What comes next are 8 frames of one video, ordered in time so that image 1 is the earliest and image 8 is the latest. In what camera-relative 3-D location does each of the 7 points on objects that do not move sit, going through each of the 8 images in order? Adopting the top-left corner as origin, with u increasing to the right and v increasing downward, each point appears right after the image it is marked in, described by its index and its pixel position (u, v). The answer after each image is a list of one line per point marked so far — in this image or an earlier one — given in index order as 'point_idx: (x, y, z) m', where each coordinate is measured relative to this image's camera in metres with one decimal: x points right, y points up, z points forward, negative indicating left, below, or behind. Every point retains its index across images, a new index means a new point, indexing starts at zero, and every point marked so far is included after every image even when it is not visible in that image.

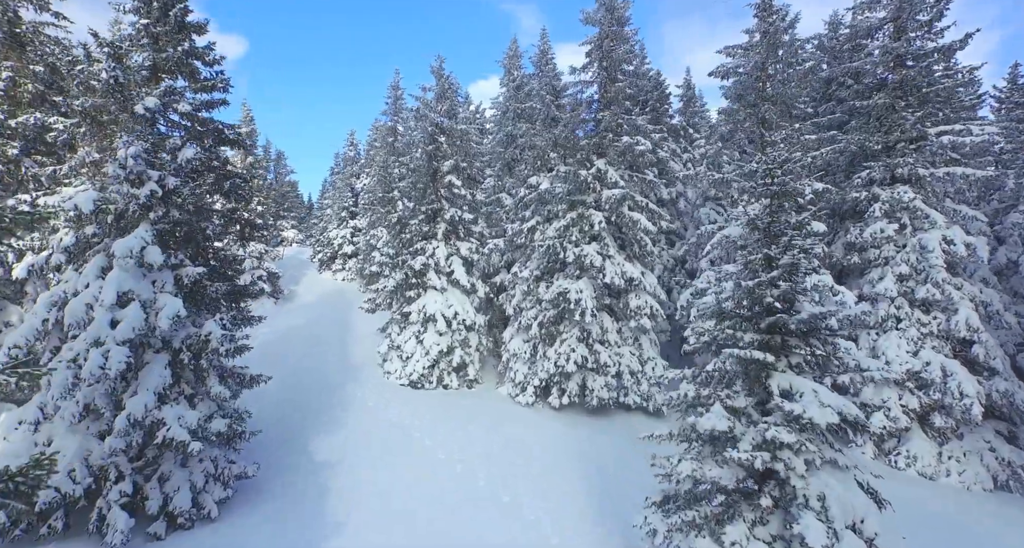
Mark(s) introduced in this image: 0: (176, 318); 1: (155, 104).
0: (-6.7, -0.9, +11.5) m
1: (-7.9, +3.7, +12.8) m
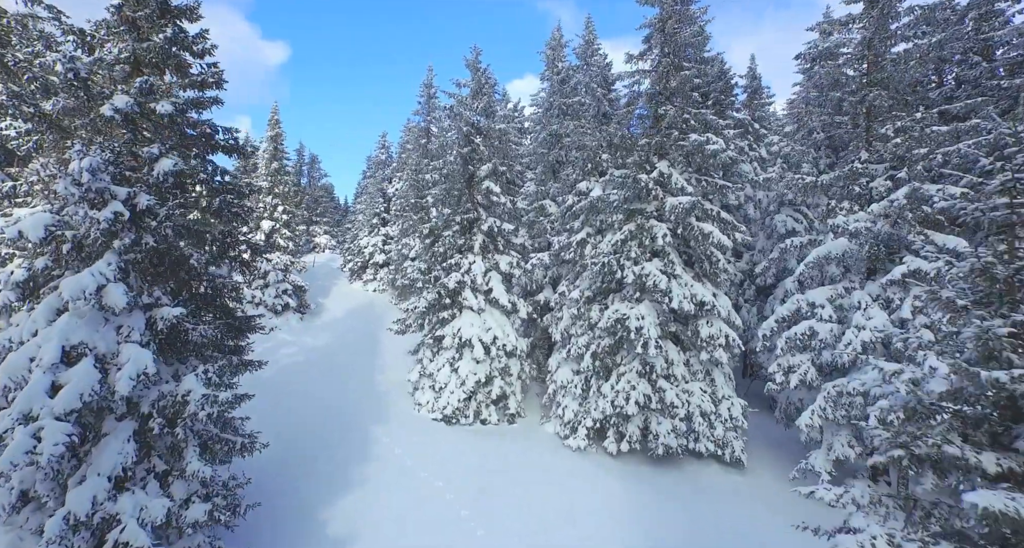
0: (-5.7, -1.6, +9.0) m
1: (-6.9, +3.0, +10.3) m
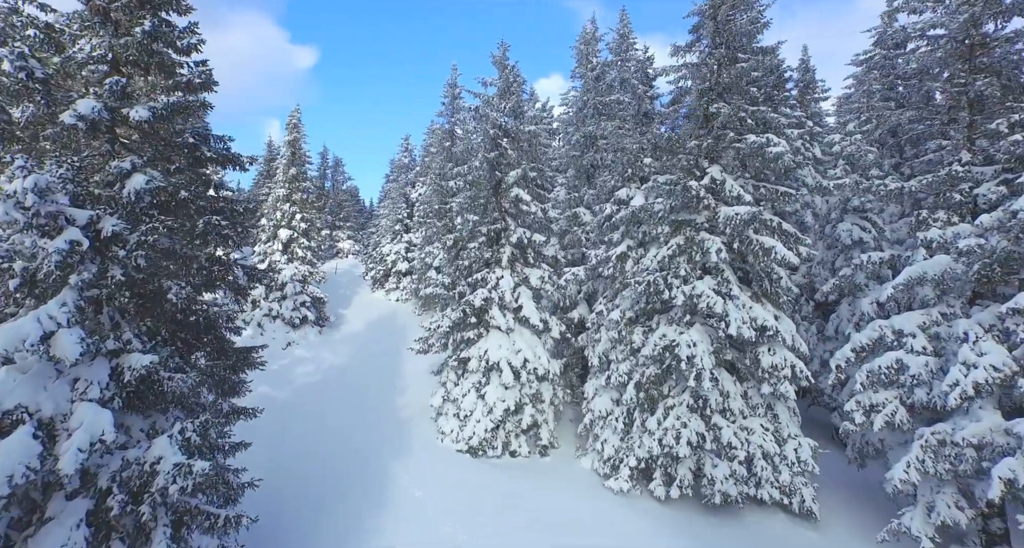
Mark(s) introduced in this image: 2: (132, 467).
0: (-5.2, -2.2, +7.2) m
1: (-6.3, +2.4, +8.7) m
2: (-5.1, -2.6, +7.9) m
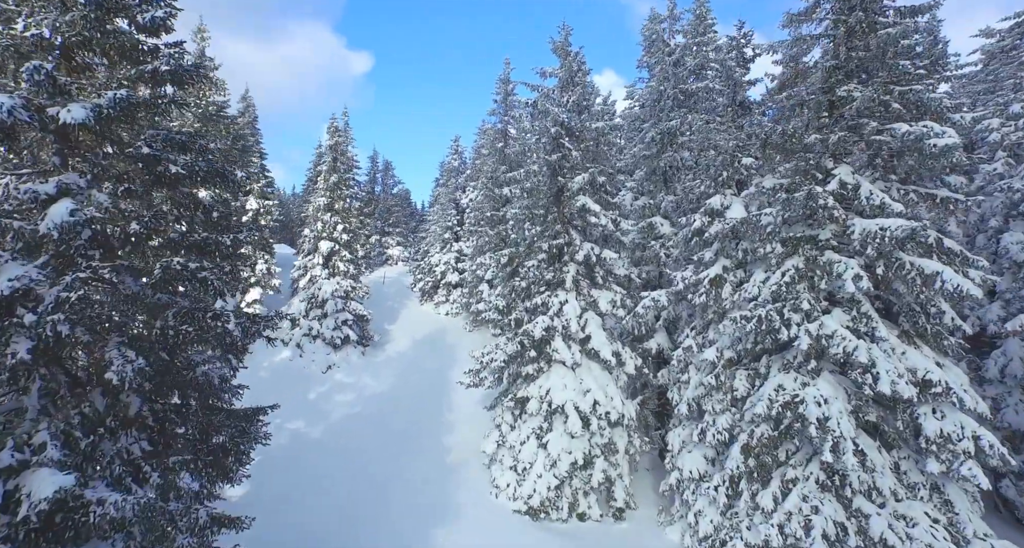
0: (-4.4, -2.9, +4.5) m
1: (-5.4, +1.7, +6.0) m
2: (-4.3, -3.4, +5.1) m
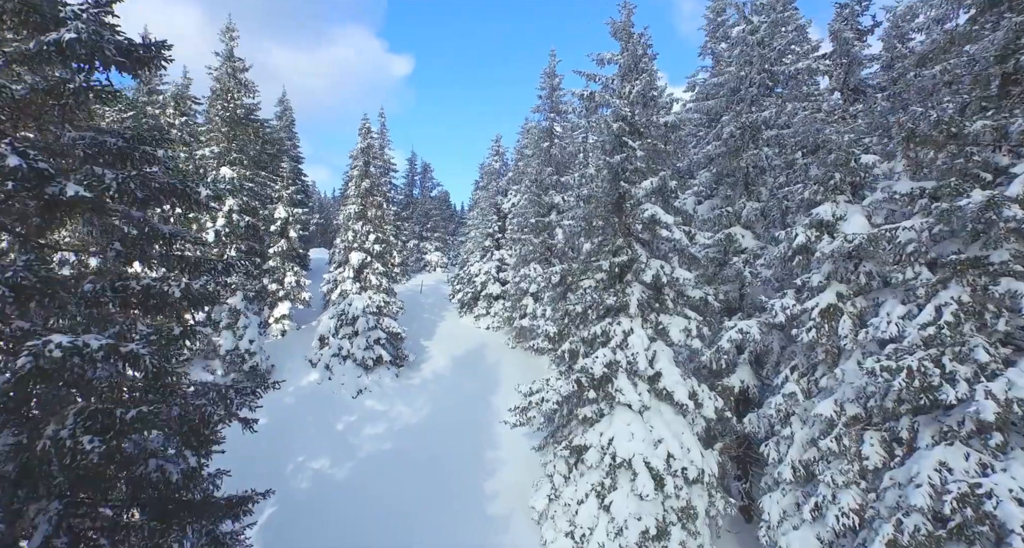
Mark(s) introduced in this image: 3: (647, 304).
0: (-3.9, -3.6, +1.9) m
1: (-4.8, +1.0, +3.5) m
2: (-3.7, -4.0, +2.5) m
3: (+3.8, -0.8, +16.2) m
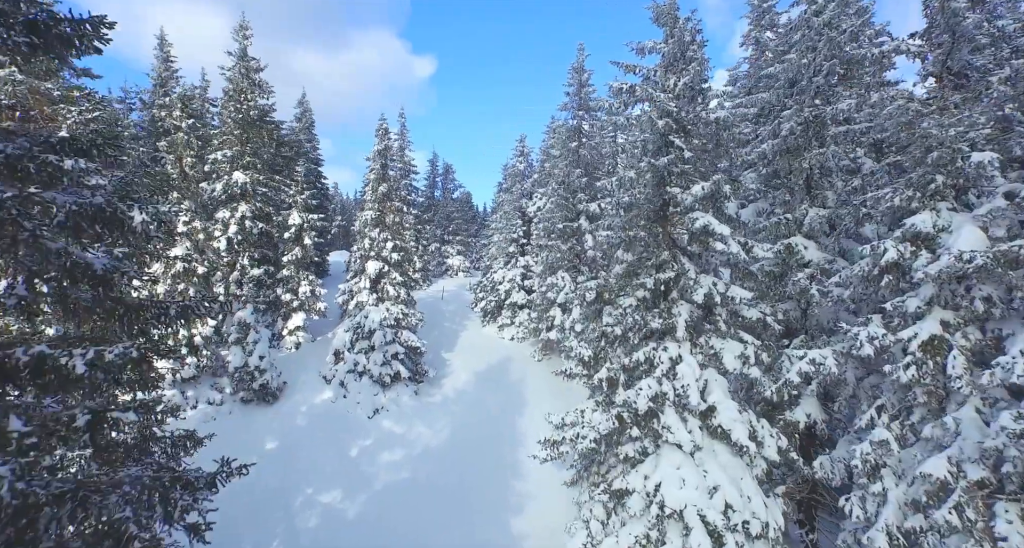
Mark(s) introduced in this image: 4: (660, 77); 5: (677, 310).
0: (-3.7, -4.0, +0.2) m
1: (-4.5, +0.6, +1.8) m
2: (-3.5, -4.5, +0.8) m
3: (+4.5, -1.3, +14.2) m
4: (+3.7, +4.9, +14.0) m
5: (+4.0, -0.9, +14.0) m
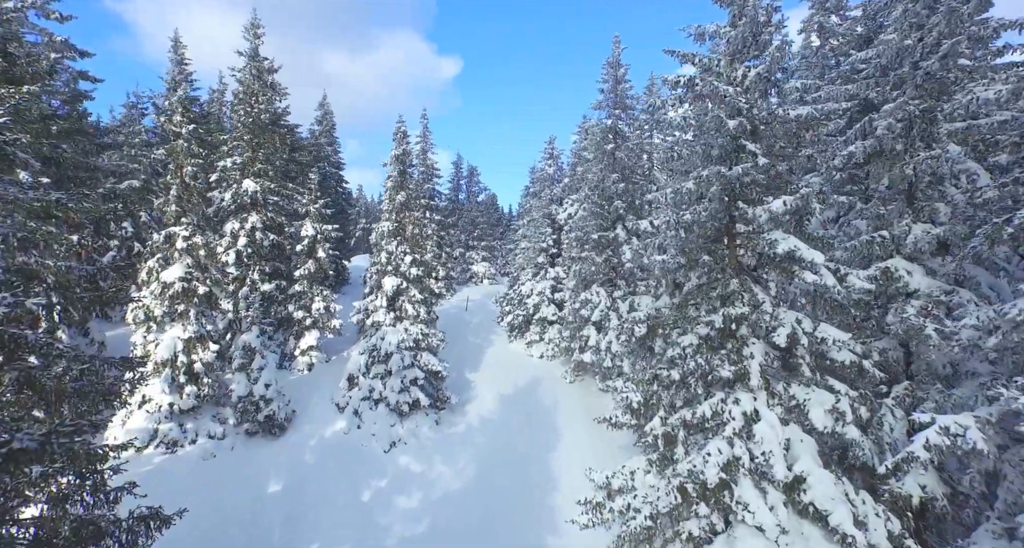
0: (-3.6, -4.7, -2.1) m
1: (-4.3, -0.1, -0.5) m
2: (-3.3, -5.2, -1.6) m
3: (+5.2, -2.0, +11.5) m
4: (+4.4, +4.2, +11.4) m
5: (+4.7, -1.6, +11.3) m
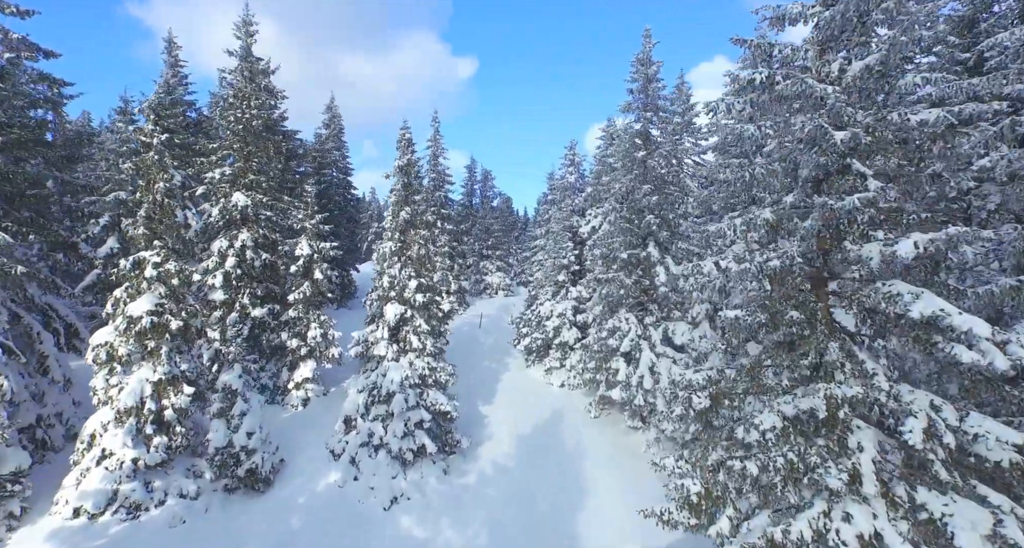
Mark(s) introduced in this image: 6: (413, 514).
0: (-3.5, -5.6, -5.0) m
1: (-4.3, -1.0, -3.3) m
2: (-3.3, -6.1, -4.4) m
3: (+5.6, -2.9, +8.4) m
4: (+4.7, +3.2, +8.3) m
5: (+5.1, -2.5, +8.3) m
6: (-3.1, -7.4, +18.1) m
